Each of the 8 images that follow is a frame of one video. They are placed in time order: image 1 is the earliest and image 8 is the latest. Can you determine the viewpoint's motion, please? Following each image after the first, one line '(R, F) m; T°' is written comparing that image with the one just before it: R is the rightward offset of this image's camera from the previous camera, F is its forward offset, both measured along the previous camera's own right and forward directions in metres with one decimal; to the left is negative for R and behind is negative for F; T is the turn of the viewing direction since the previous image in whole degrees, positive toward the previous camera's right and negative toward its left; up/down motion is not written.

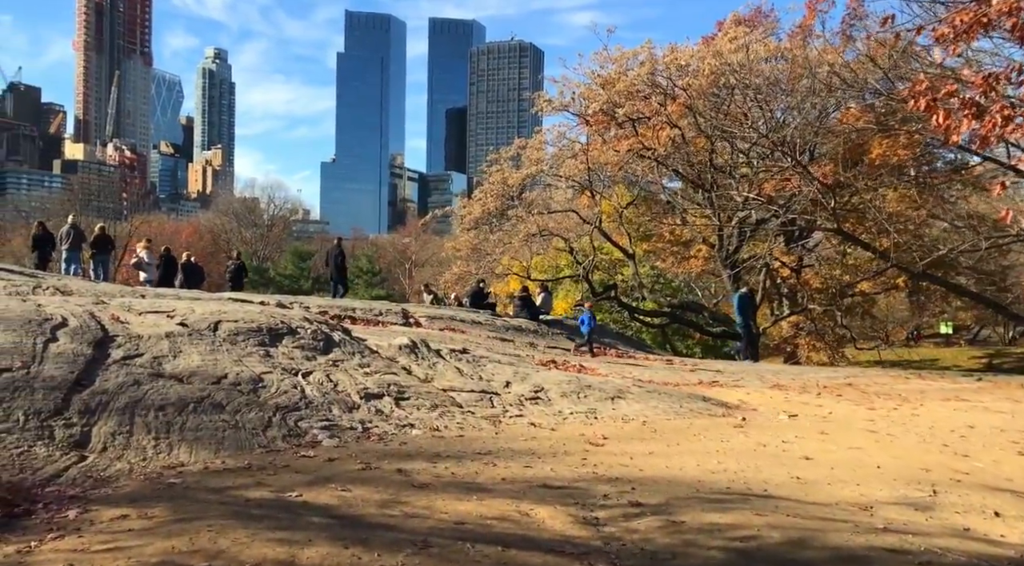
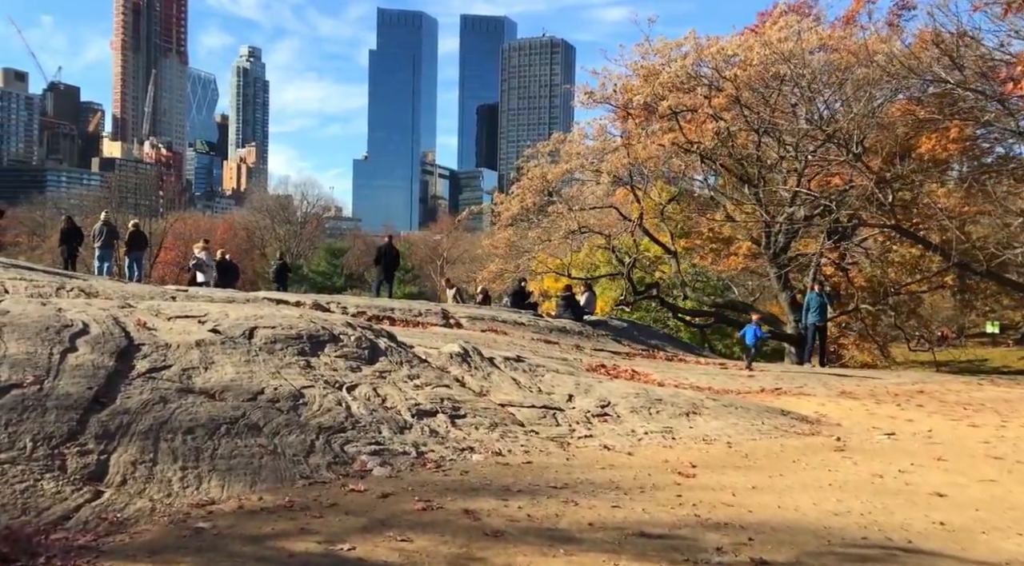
(-0.2, +0.7) m; -2°
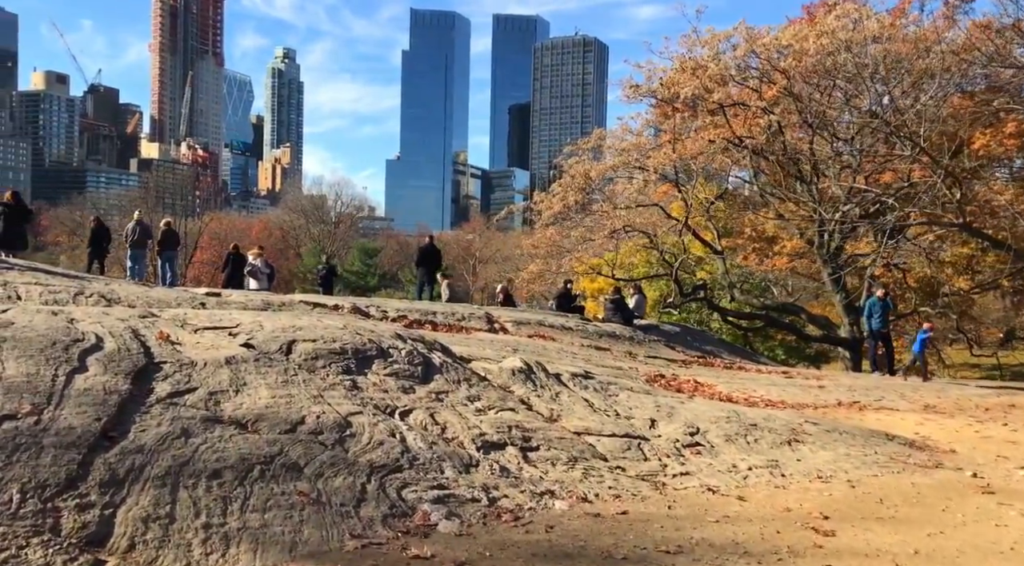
(-0.2, +0.9) m; -2°
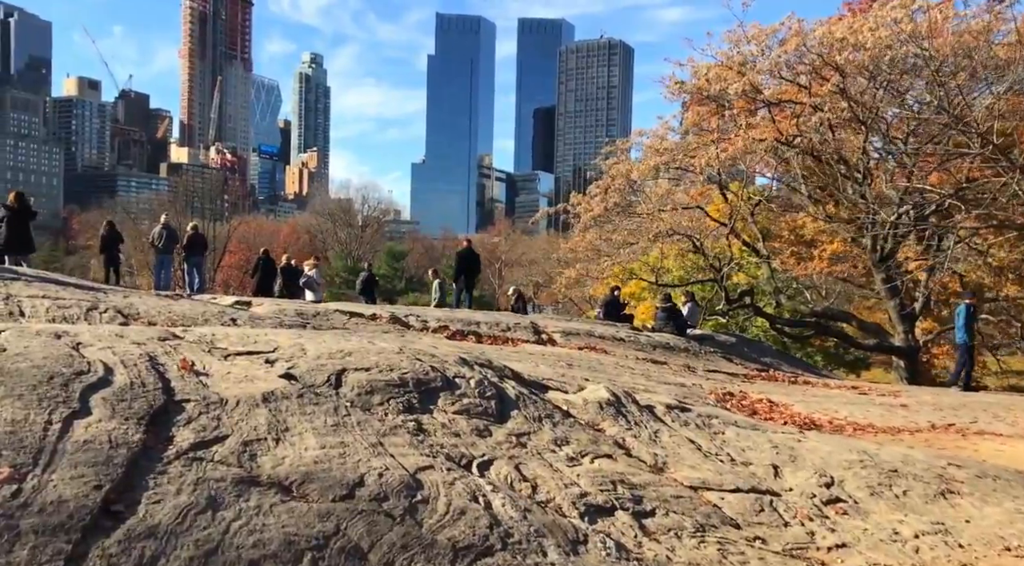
(-0.3, +1.0) m; -1°
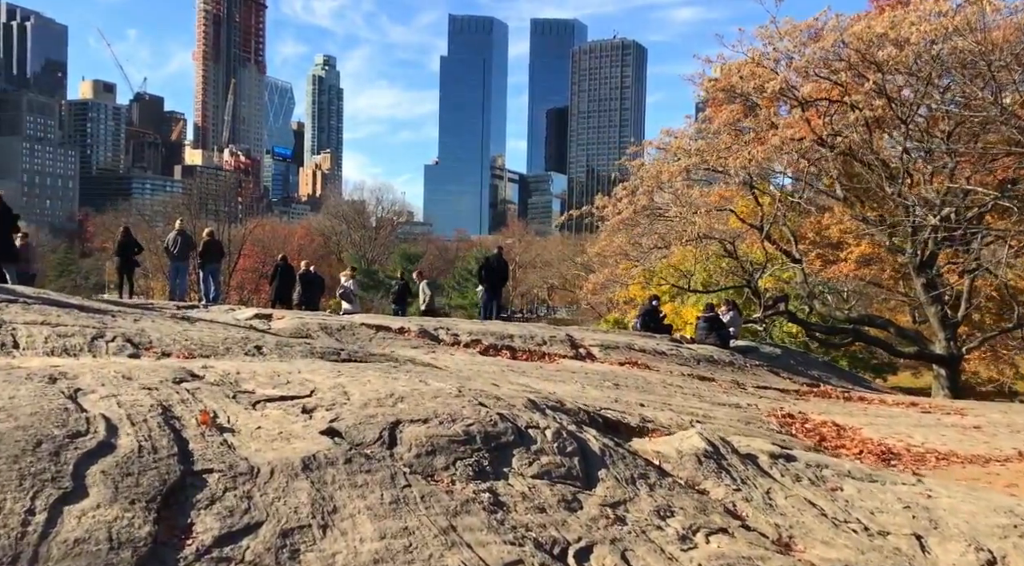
(-0.3, +0.9) m; -1°
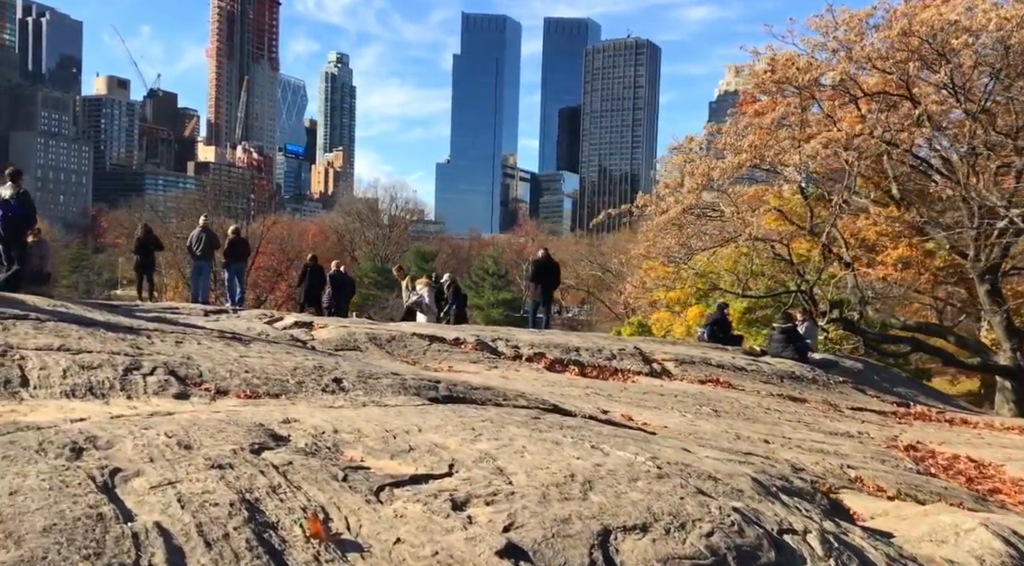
(-0.6, +1.4) m; -1°
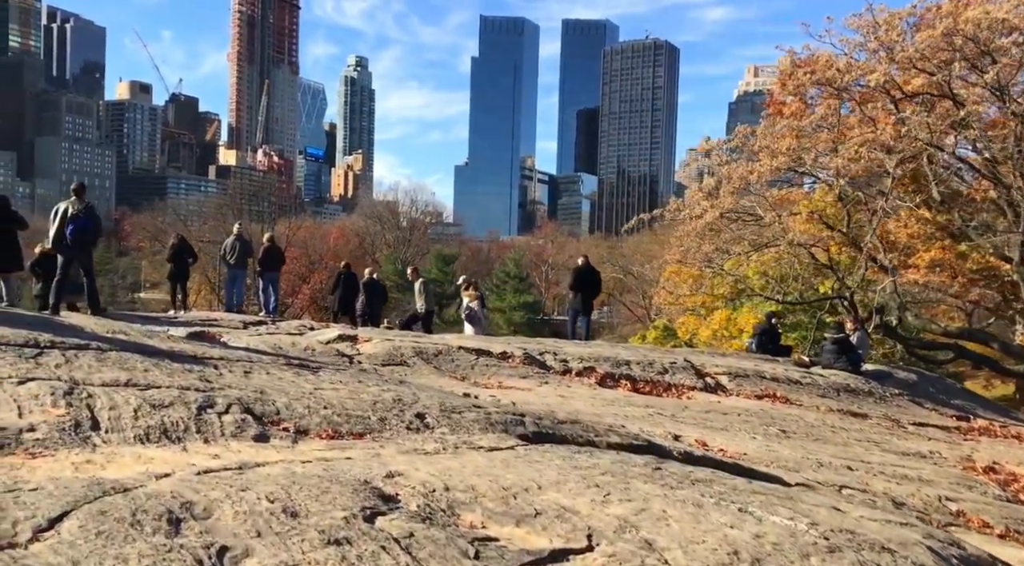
(-0.3, +0.4) m; -1°
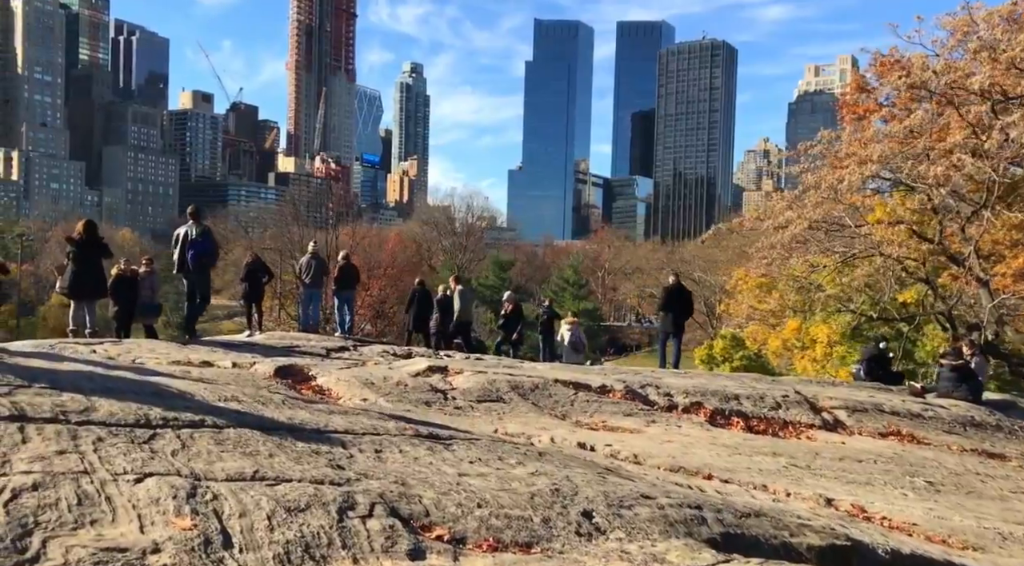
(-0.5, +0.7) m; -3°
